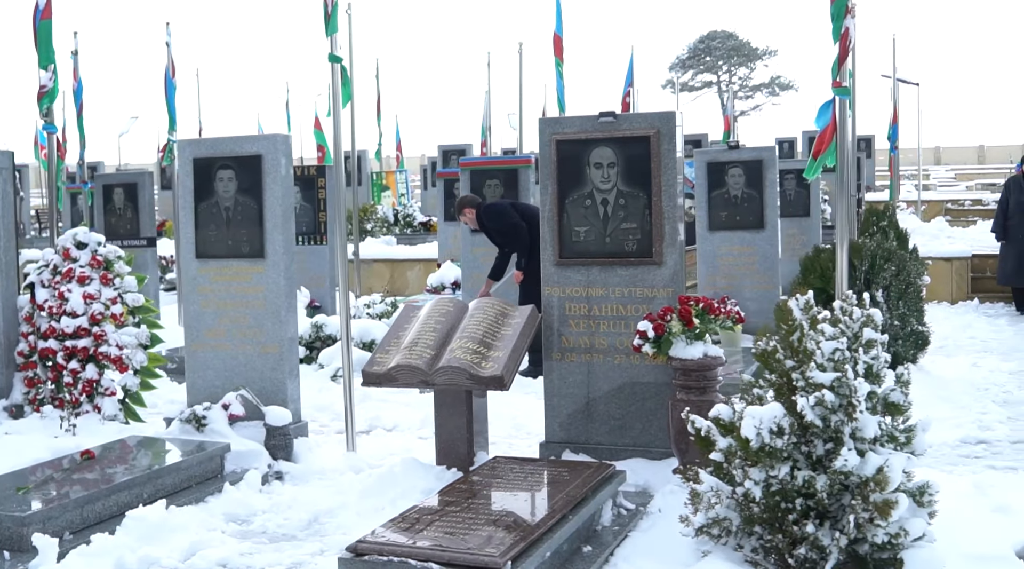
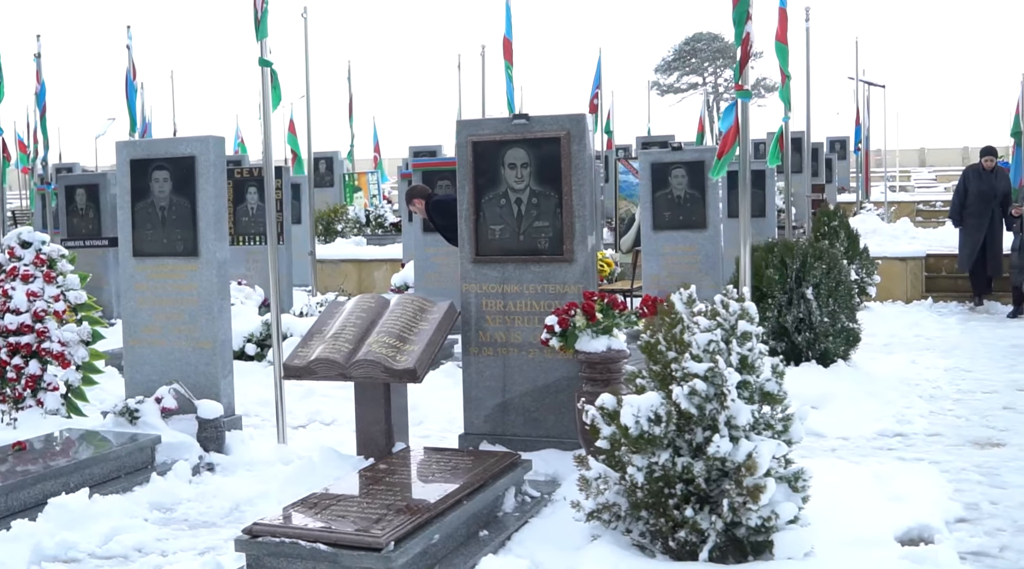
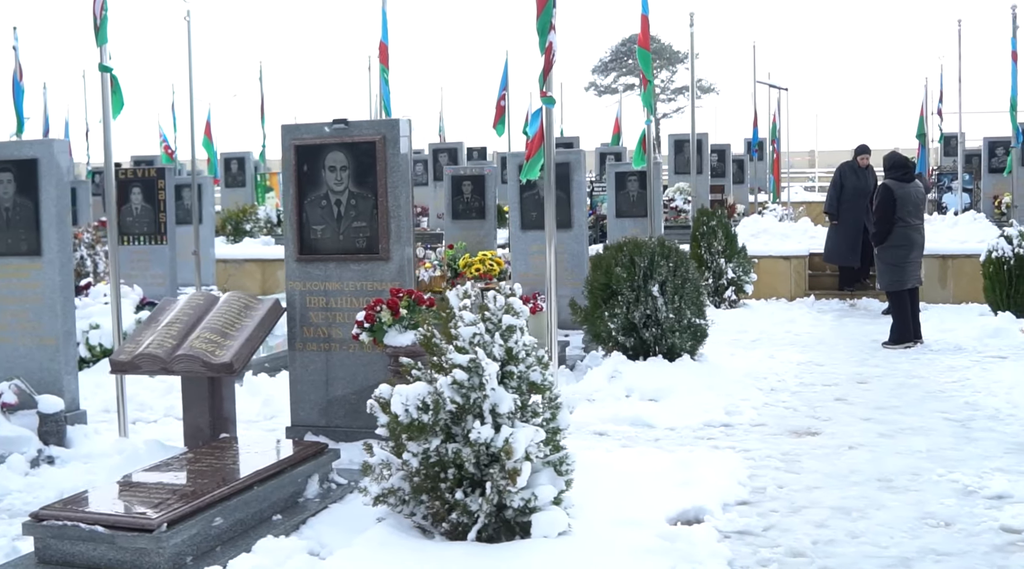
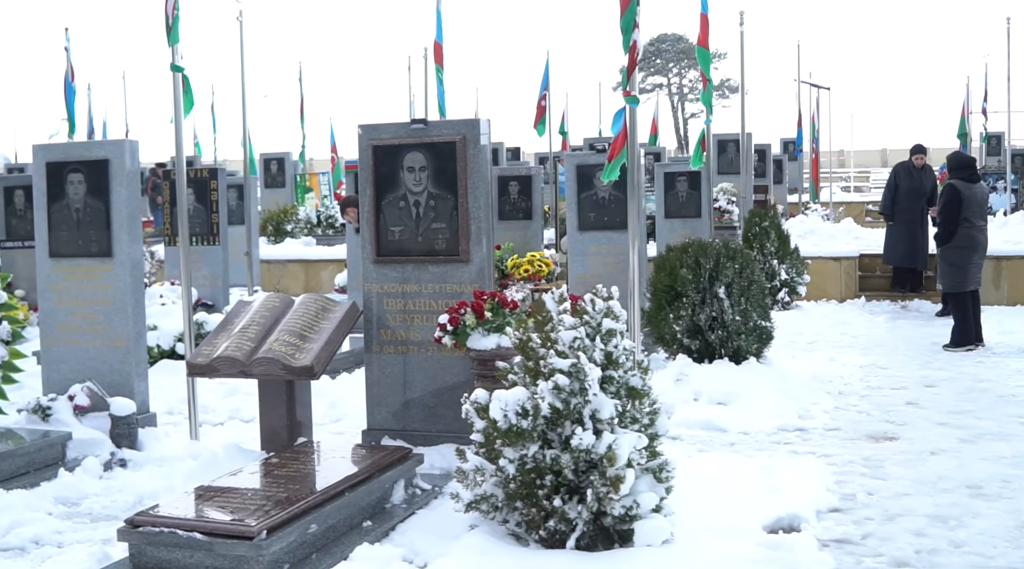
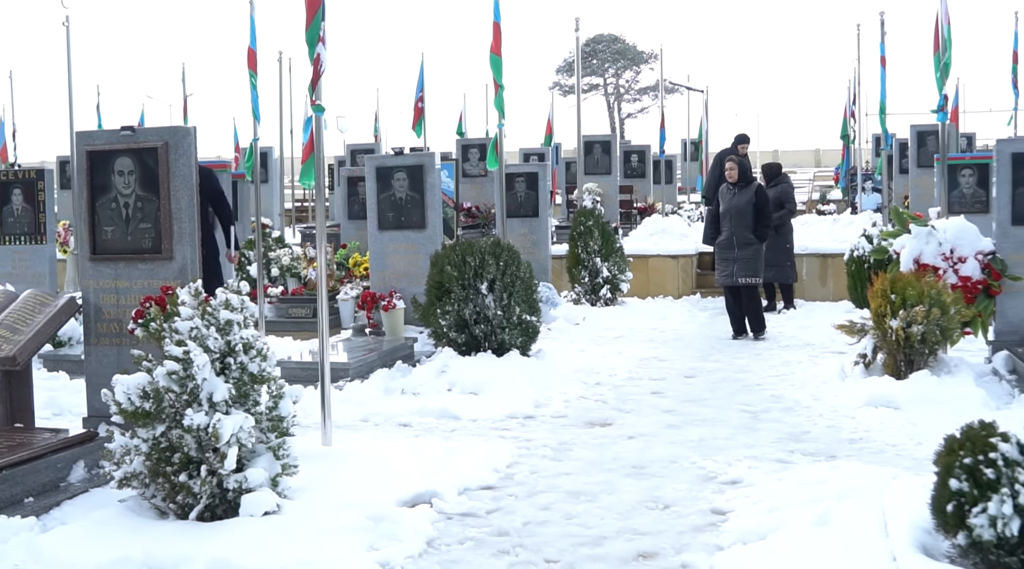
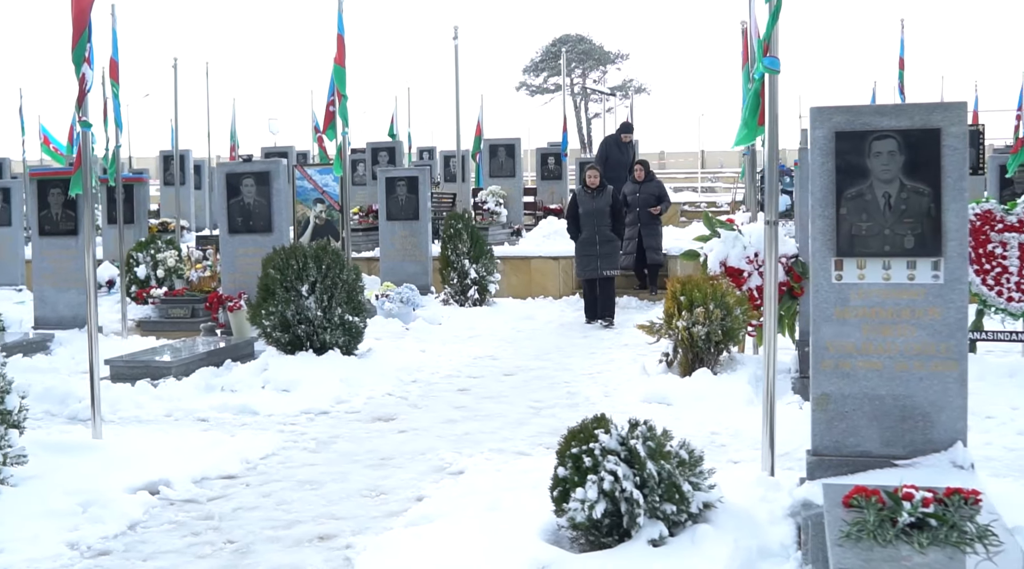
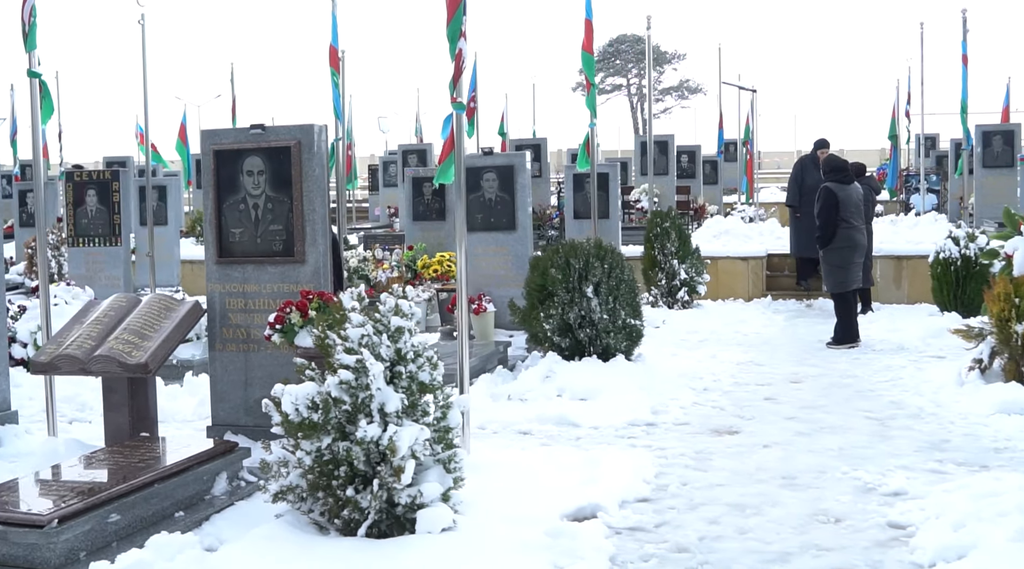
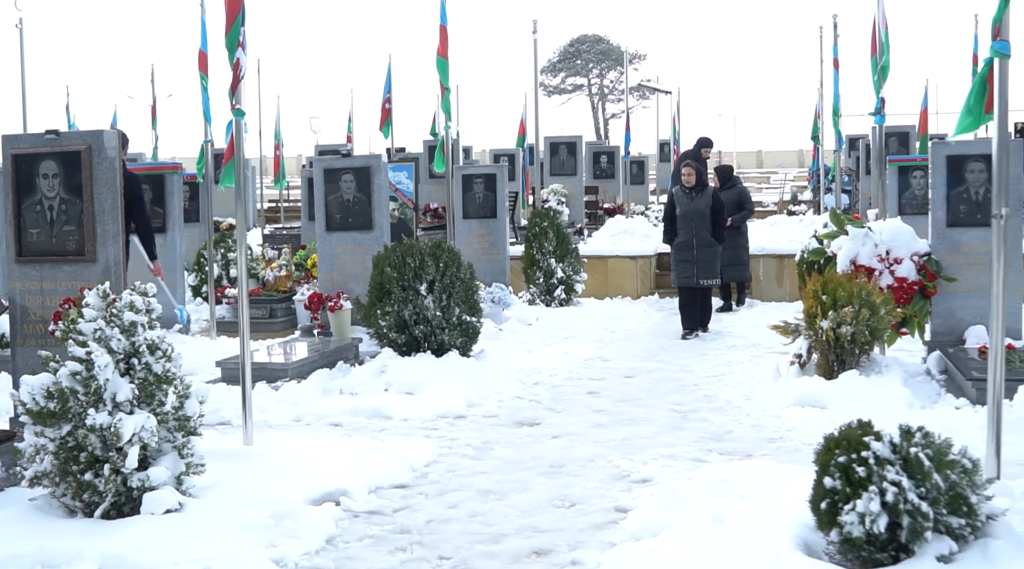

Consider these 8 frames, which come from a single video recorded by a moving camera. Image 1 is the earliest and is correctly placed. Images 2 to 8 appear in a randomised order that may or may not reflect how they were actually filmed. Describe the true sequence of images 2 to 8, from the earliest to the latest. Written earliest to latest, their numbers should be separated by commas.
2, 4, 3, 7, 5, 8, 6
